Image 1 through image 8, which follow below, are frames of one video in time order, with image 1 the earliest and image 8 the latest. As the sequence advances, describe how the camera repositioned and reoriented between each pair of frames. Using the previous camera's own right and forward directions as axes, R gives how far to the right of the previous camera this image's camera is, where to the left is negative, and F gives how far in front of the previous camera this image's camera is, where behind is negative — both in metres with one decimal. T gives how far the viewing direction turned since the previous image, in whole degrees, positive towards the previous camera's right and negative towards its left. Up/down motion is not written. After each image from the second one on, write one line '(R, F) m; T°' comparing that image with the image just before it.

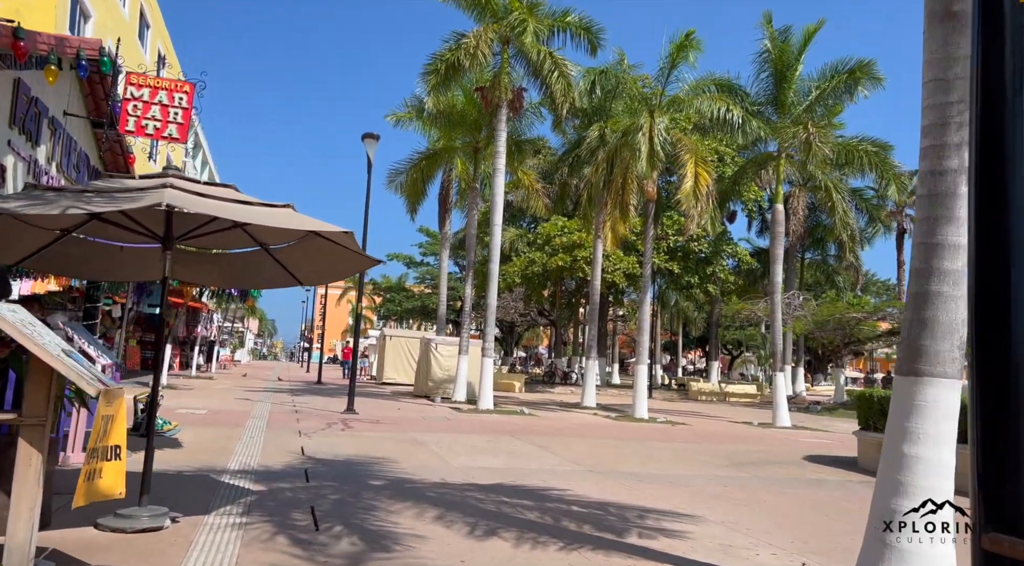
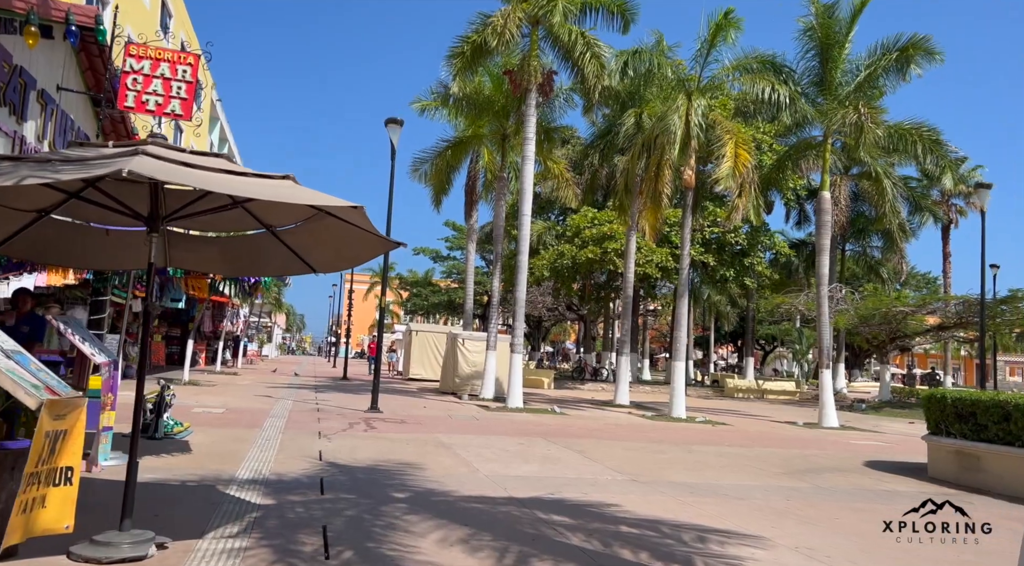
(-0.1, +0.8) m; -2°
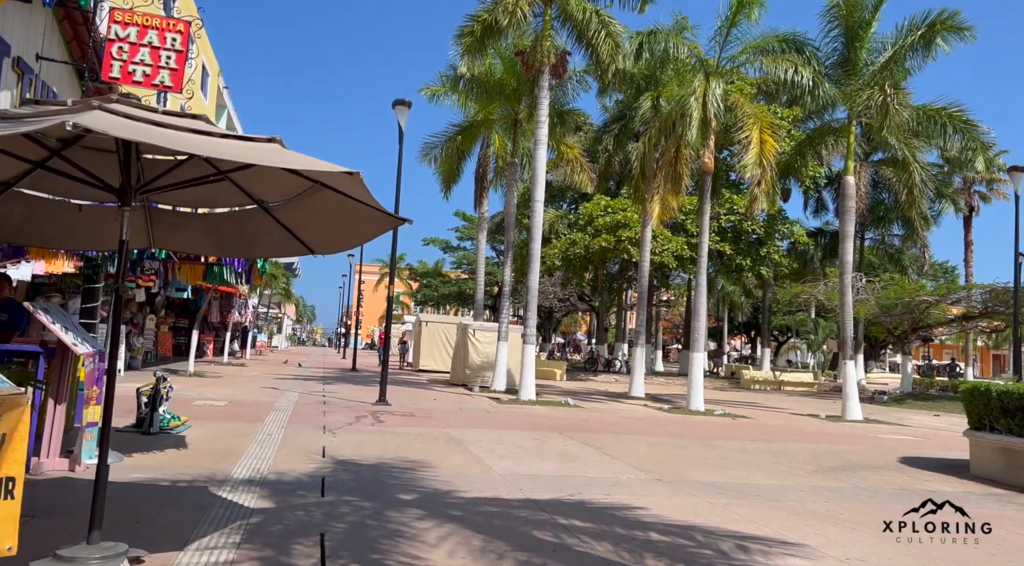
(-0.1, +0.6) m; -1°
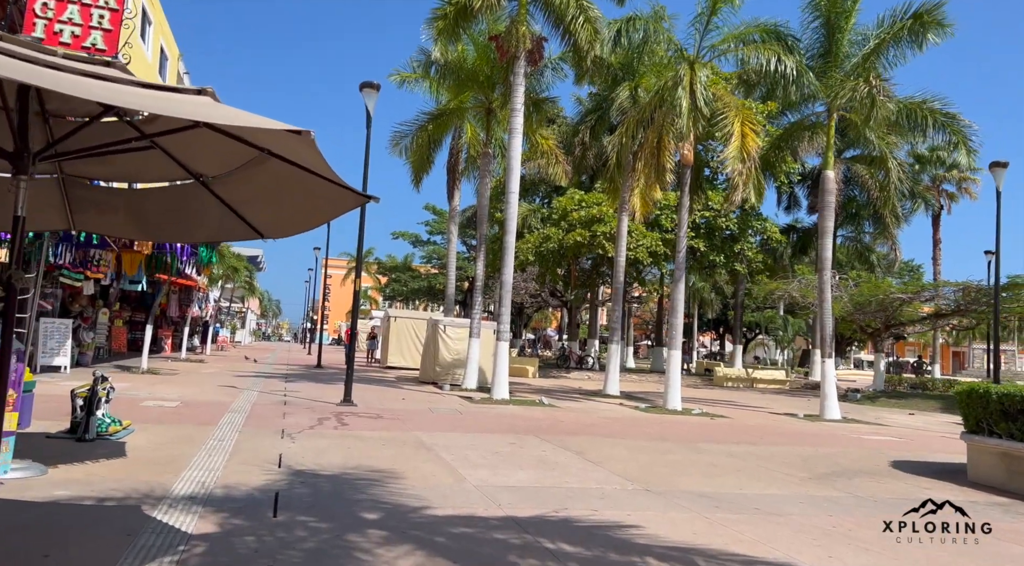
(-0.1, +0.7) m; +2°
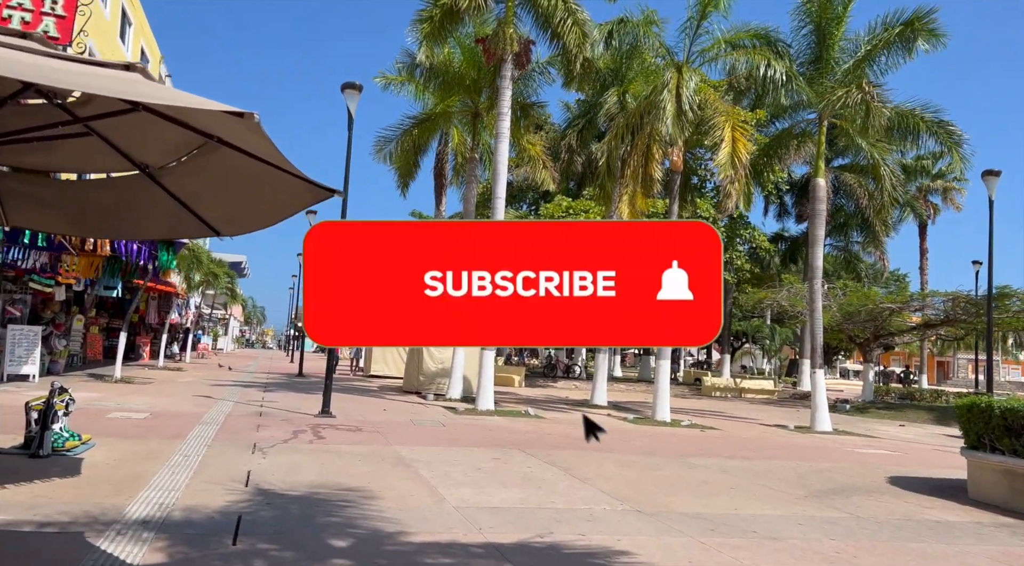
(0.0, +0.4) m; +1°
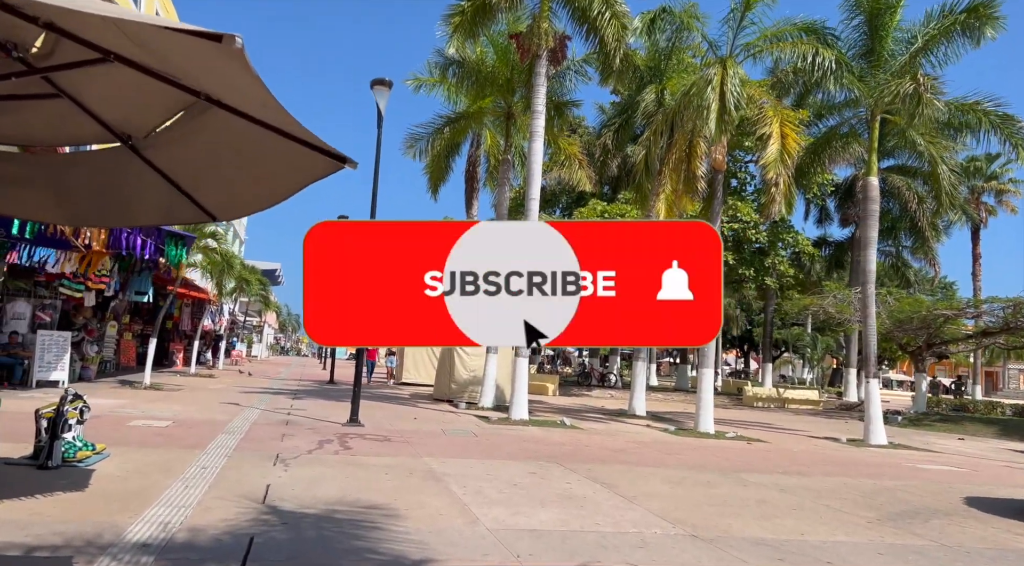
(-0.1, +0.6) m; -2°
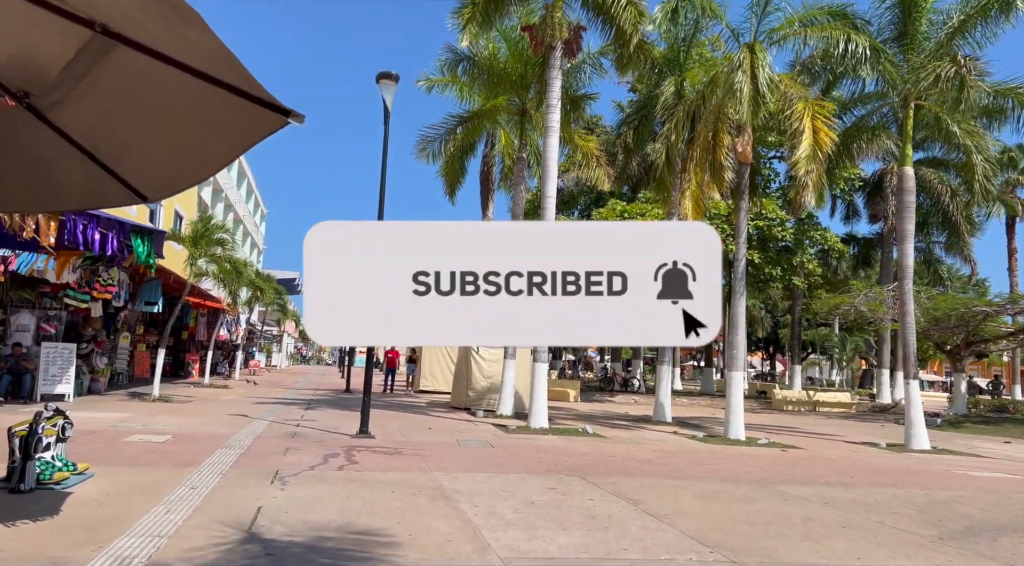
(+0.1, +0.7) m; -2°
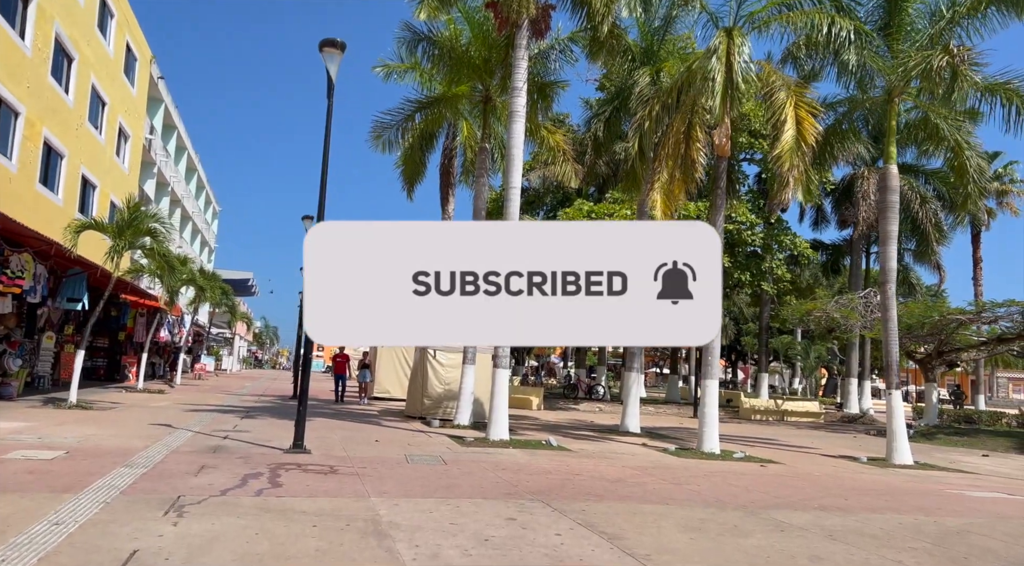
(+0.1, +1.3) m; +3°
